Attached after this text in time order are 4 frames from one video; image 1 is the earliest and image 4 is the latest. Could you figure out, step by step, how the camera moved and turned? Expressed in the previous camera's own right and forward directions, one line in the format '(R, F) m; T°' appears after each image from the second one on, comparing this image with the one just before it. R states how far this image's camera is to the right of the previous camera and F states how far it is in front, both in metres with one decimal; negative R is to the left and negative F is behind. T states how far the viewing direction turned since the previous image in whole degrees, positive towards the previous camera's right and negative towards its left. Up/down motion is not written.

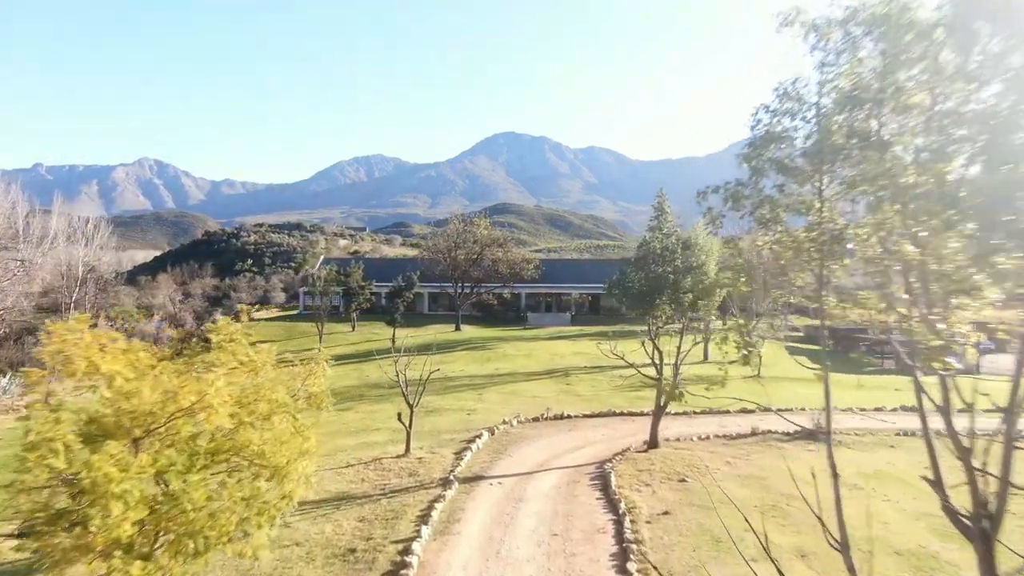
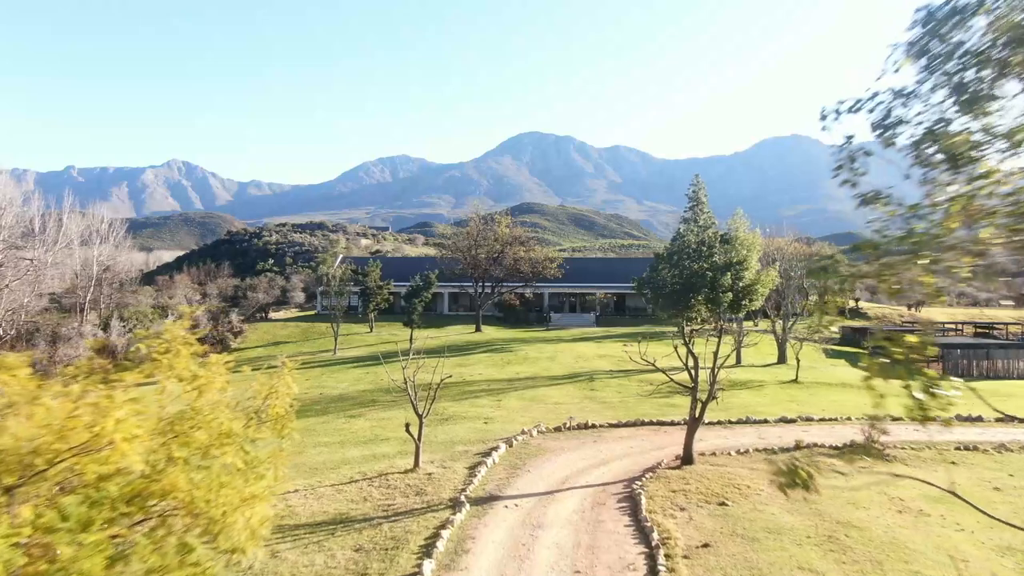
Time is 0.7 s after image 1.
(+0.1, +1.5) m; -2°
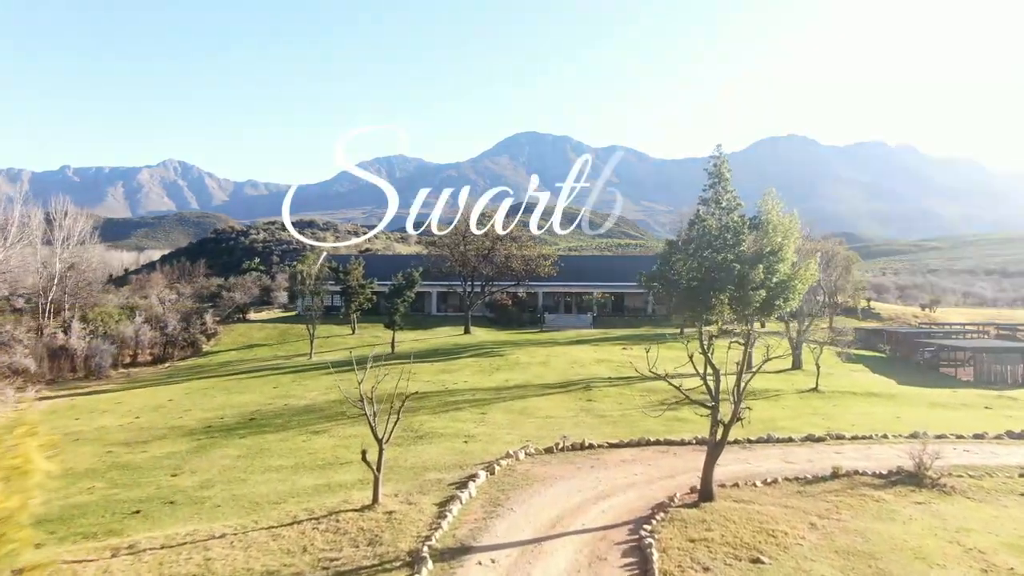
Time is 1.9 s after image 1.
(+0.4, +2.7) m; 0°
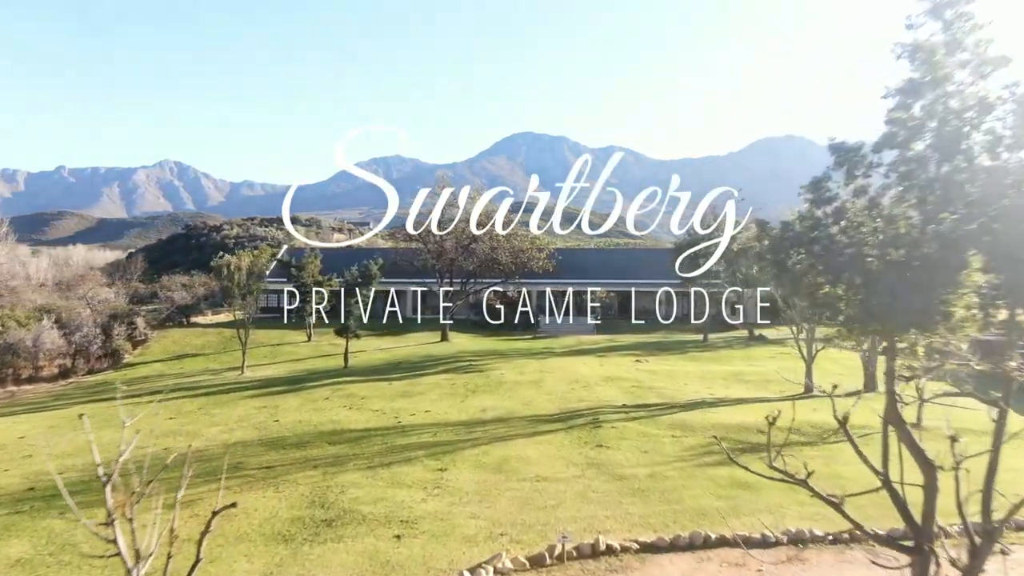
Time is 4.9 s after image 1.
(+0.6, +7.0) m; 0°
